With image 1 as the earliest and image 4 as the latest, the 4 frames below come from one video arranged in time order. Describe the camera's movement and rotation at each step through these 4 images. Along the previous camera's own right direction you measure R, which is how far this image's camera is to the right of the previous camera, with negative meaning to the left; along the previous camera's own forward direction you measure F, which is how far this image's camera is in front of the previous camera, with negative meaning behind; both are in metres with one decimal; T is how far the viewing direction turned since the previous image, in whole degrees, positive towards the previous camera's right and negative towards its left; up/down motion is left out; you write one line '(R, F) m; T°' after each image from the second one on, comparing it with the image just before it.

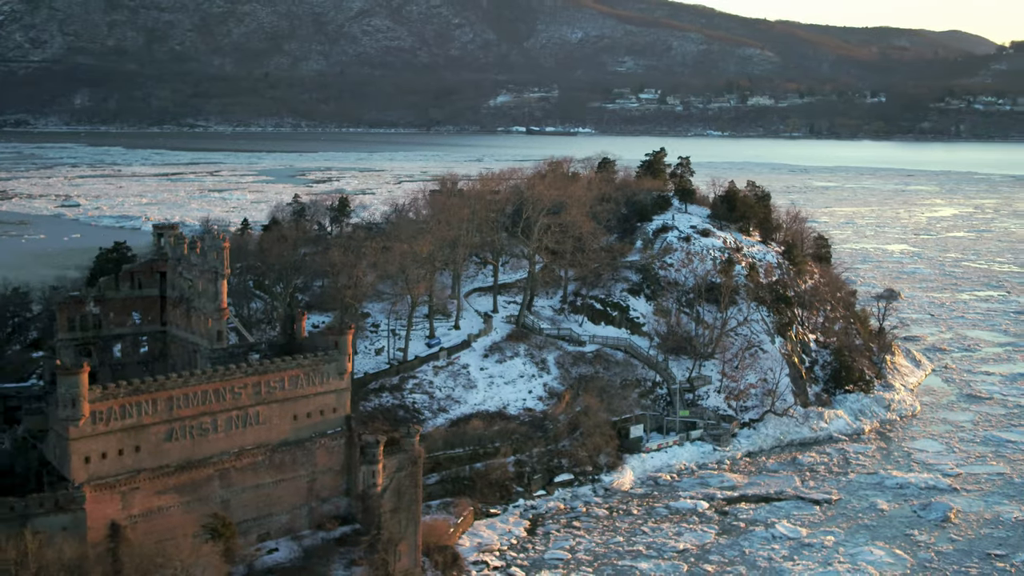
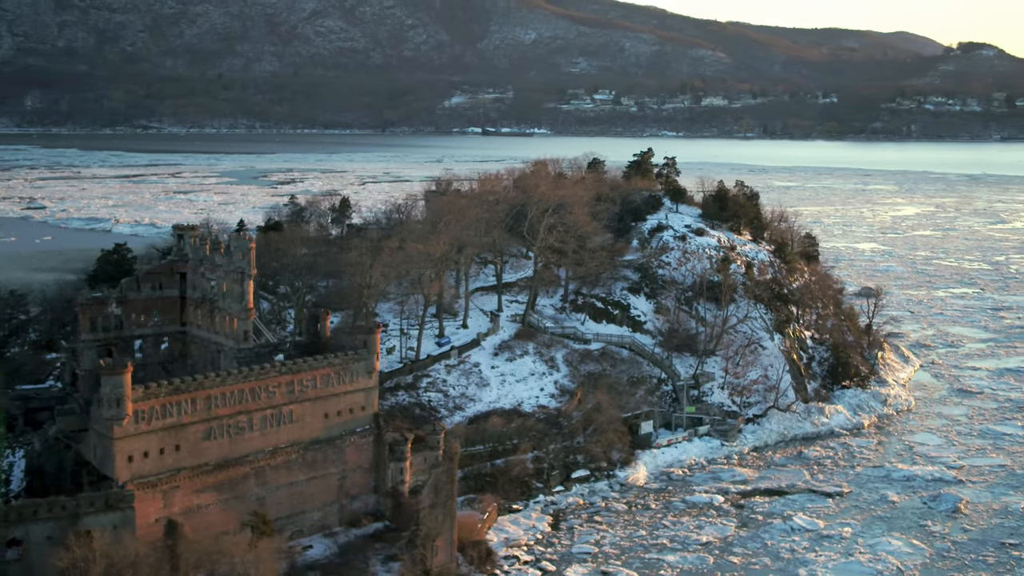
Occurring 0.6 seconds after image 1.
(-1.5, -0.4) m; +2°
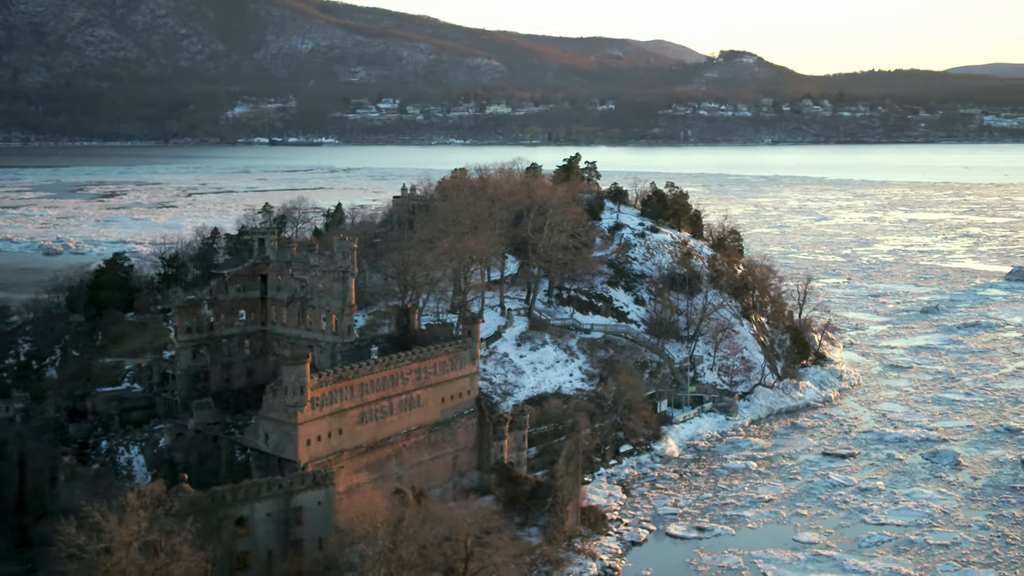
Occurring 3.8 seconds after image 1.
(-6.8, -2.3) m; +9°
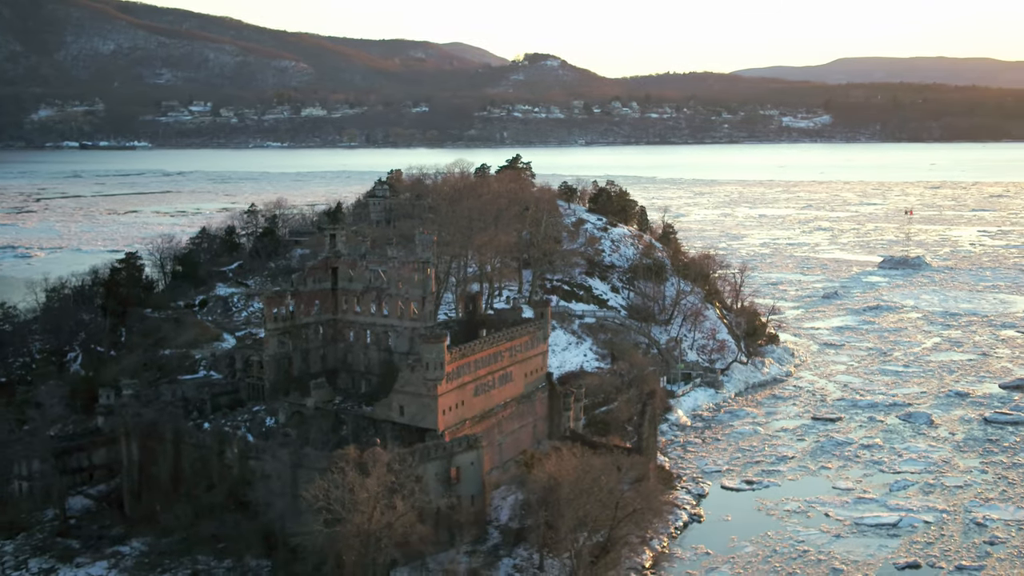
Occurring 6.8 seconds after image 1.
(-6.3, -3.1) m; +8°
